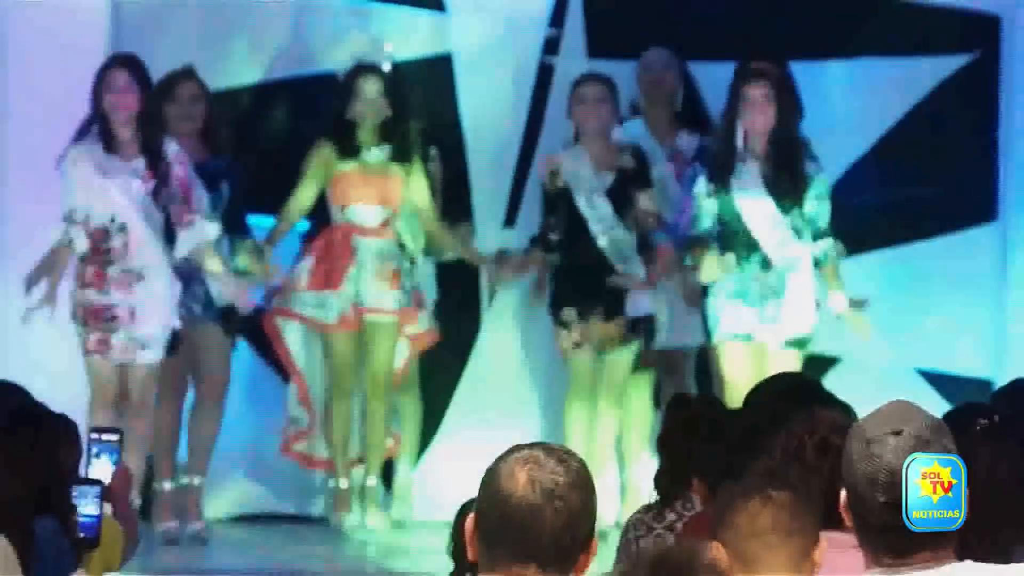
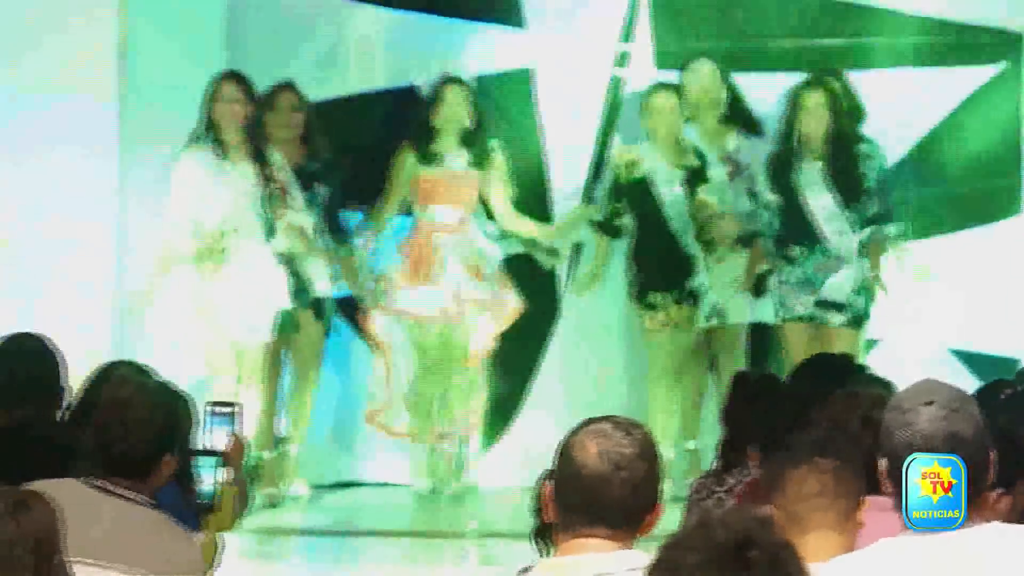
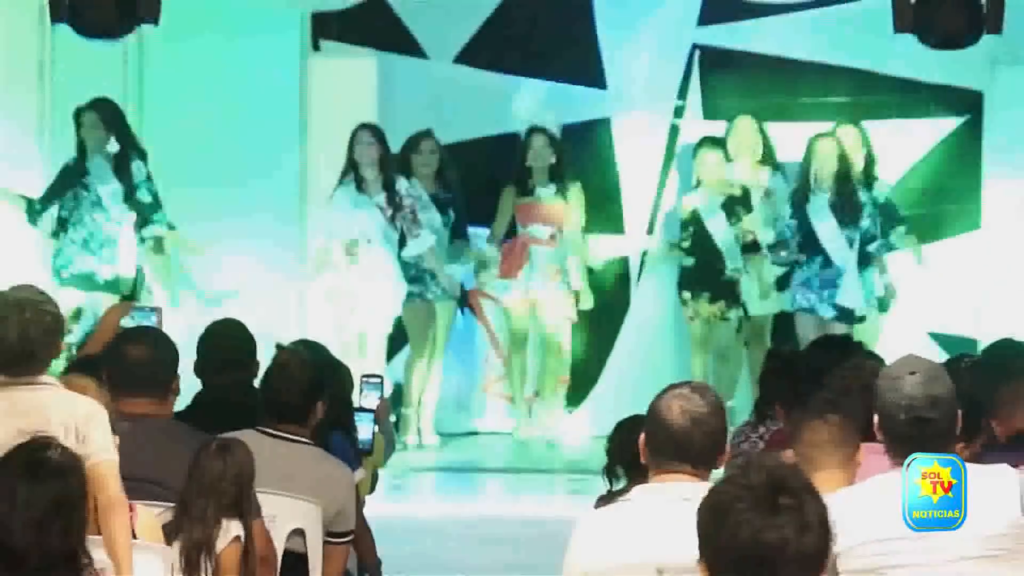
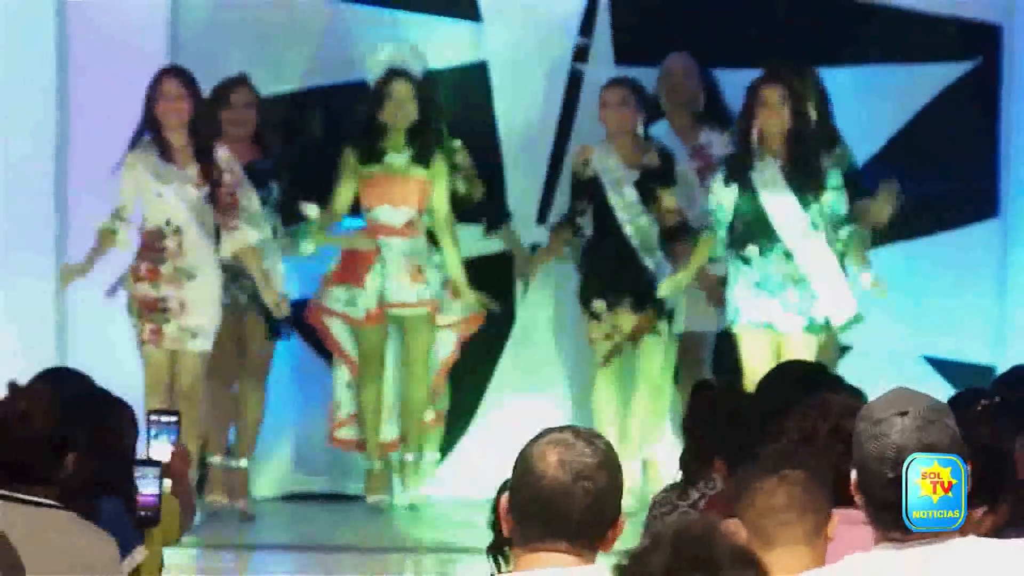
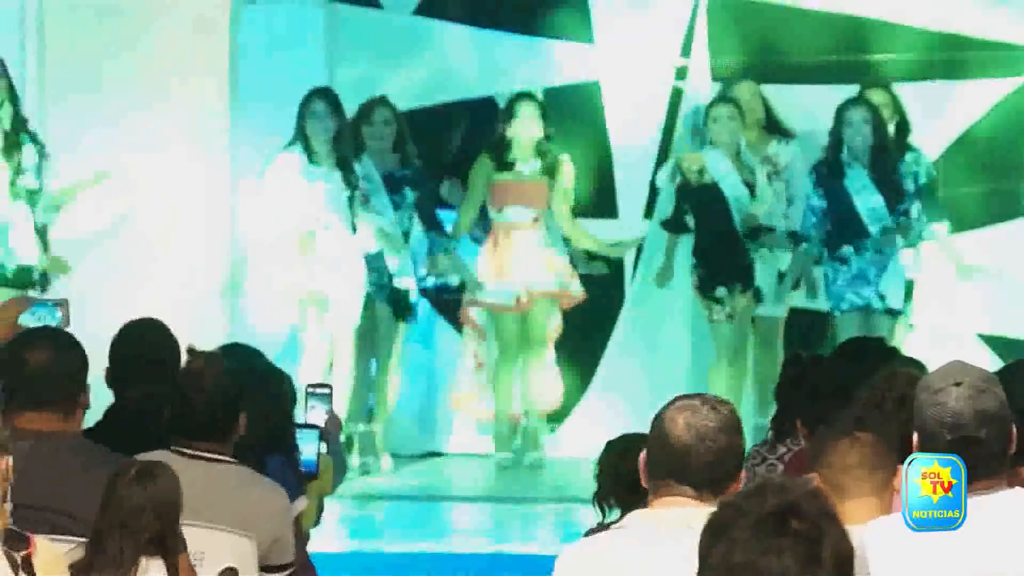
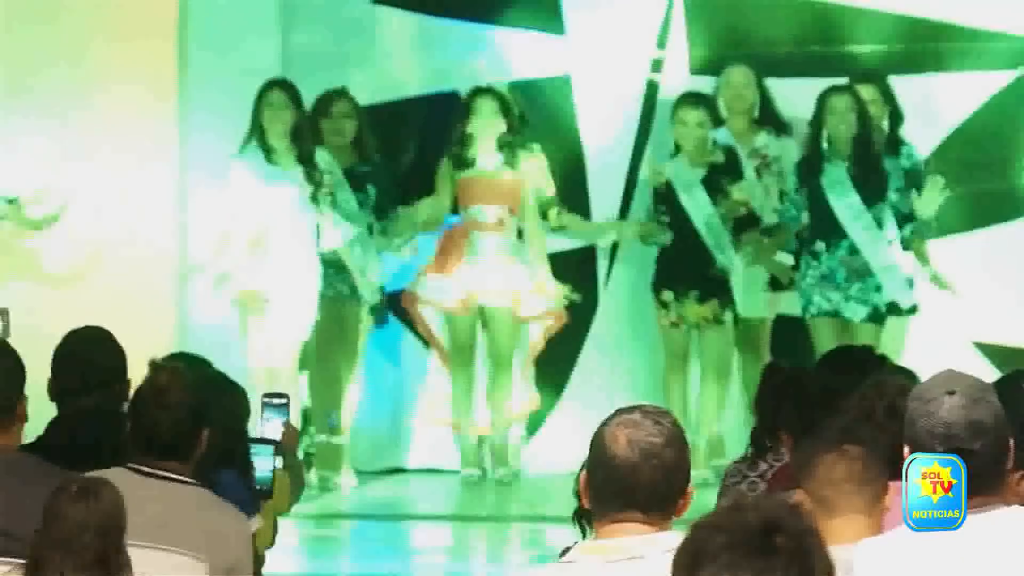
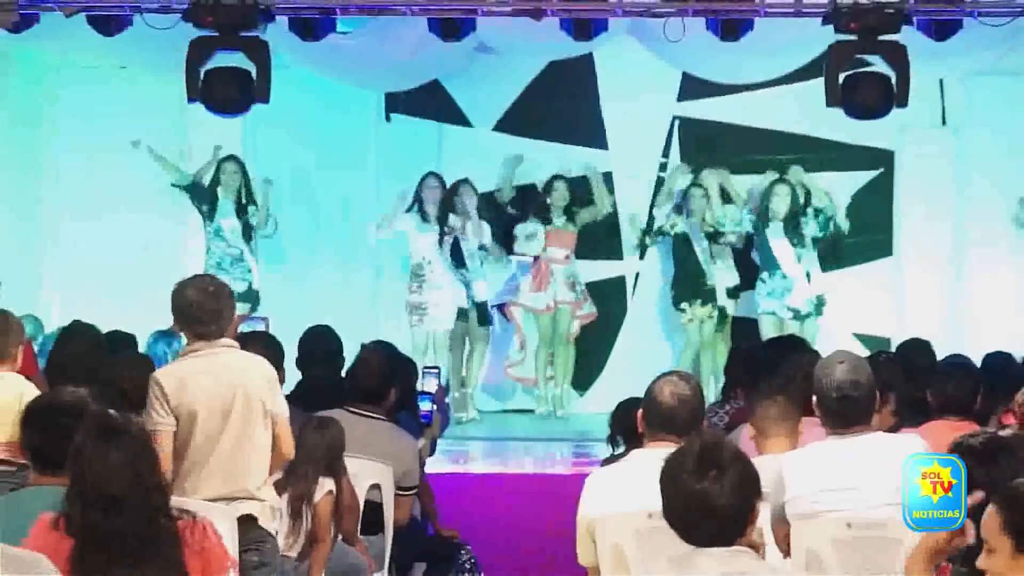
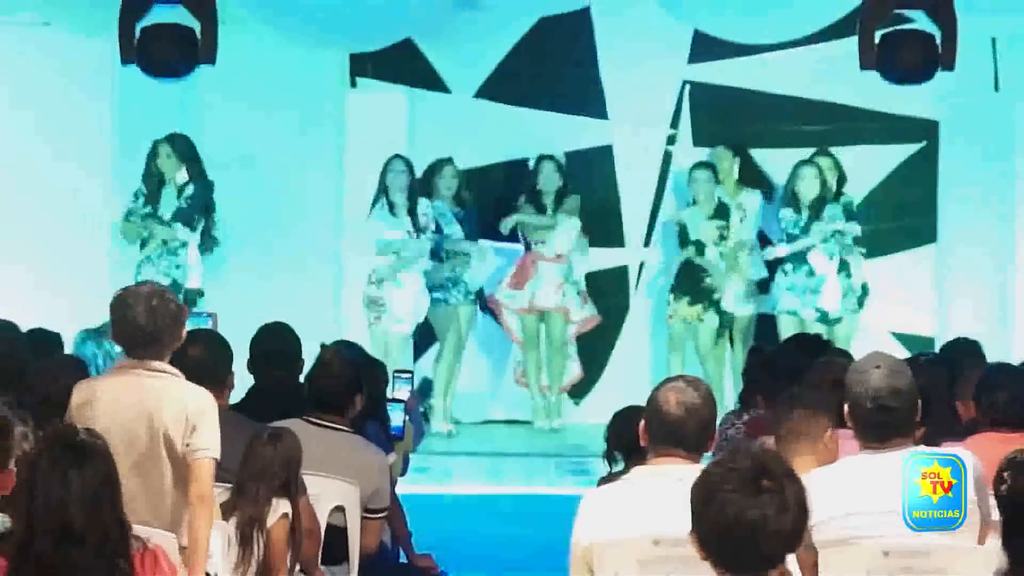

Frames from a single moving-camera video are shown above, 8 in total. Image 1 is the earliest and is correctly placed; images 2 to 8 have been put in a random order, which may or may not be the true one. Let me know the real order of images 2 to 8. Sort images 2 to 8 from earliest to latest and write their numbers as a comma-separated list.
4, 2, 6, 5, 3, 8, 7
